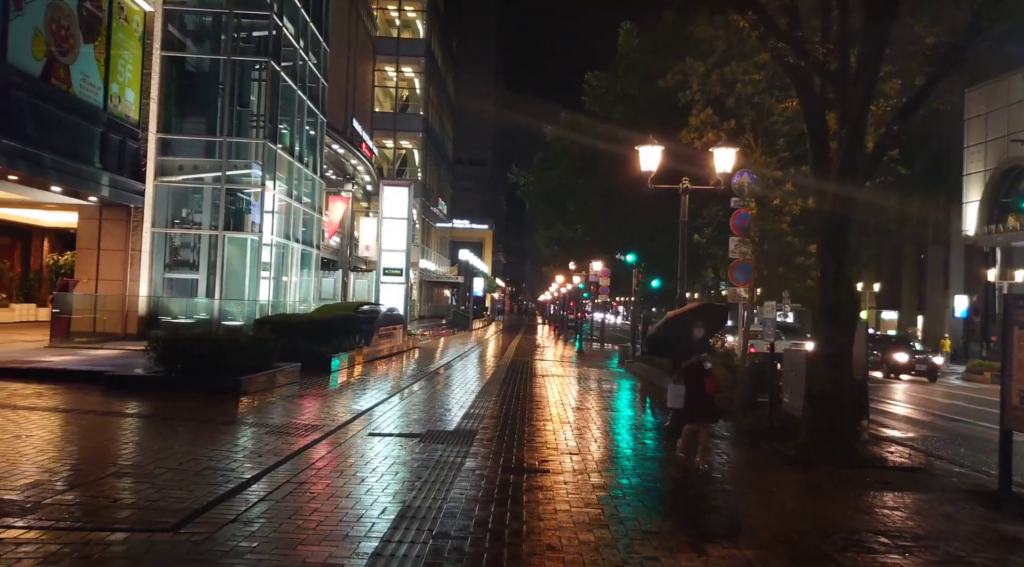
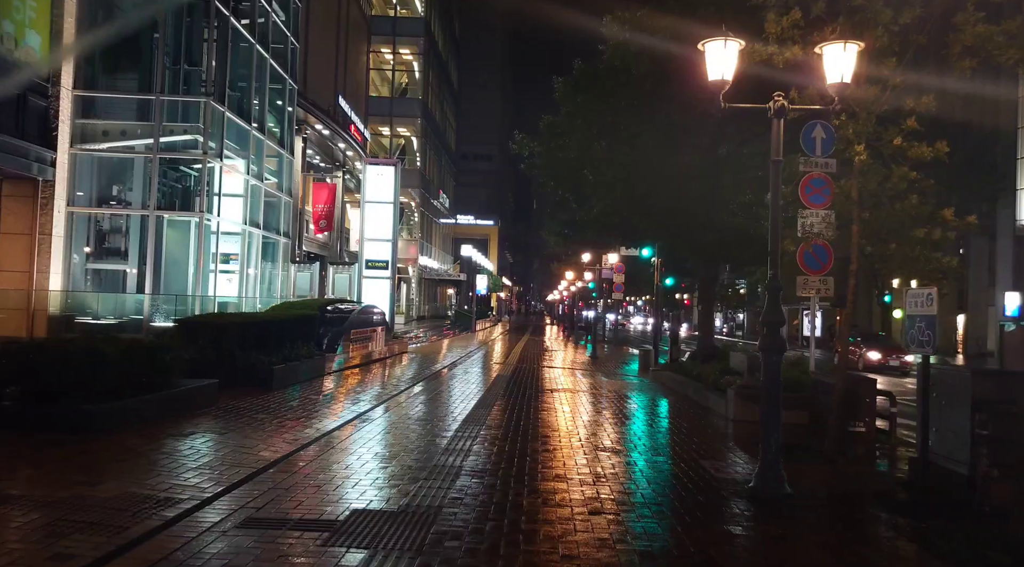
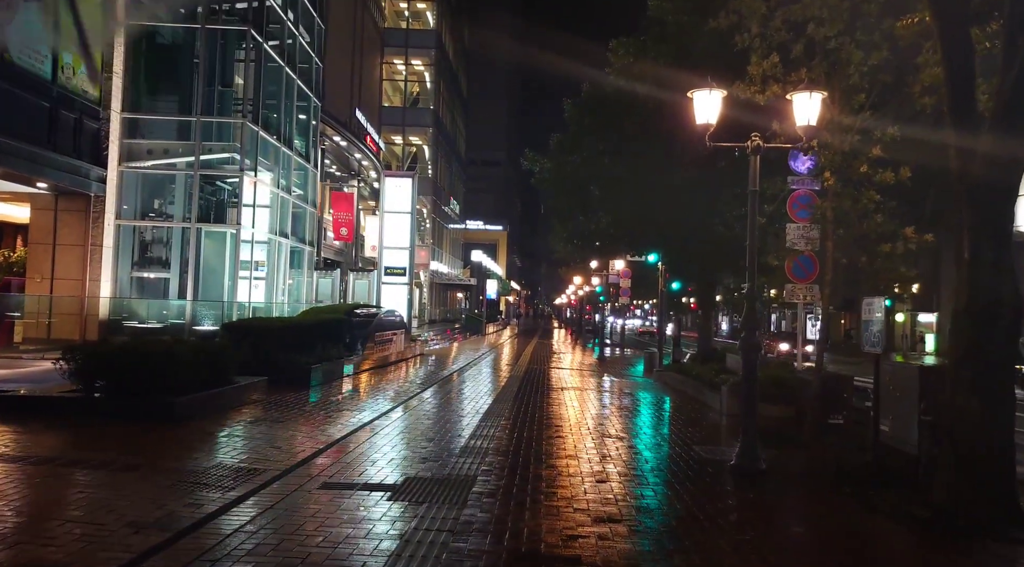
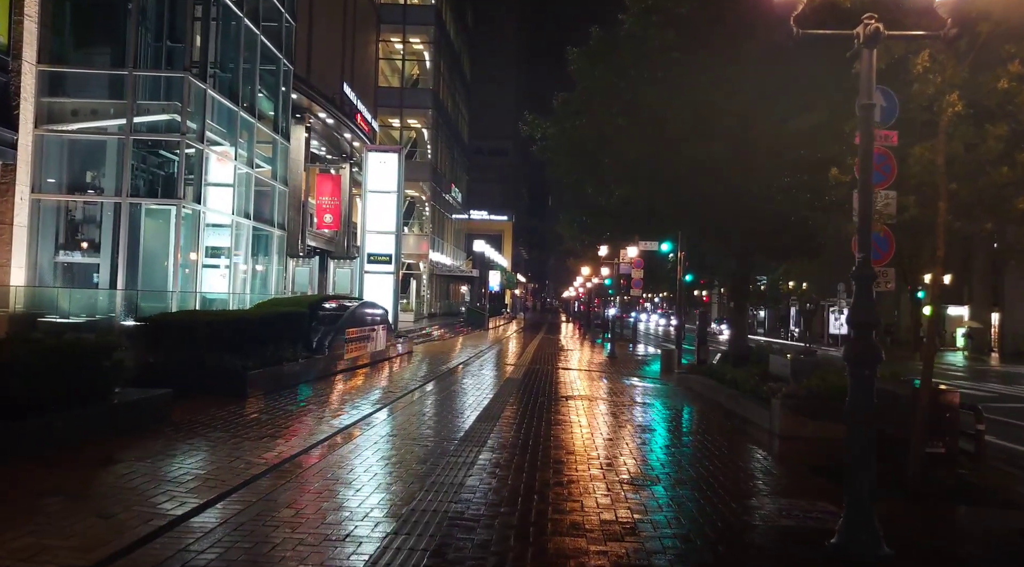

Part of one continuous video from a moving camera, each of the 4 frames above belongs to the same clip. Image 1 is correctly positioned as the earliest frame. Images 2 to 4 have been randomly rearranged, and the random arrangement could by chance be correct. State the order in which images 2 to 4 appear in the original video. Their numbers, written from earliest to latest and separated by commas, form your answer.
3, 2, 4
